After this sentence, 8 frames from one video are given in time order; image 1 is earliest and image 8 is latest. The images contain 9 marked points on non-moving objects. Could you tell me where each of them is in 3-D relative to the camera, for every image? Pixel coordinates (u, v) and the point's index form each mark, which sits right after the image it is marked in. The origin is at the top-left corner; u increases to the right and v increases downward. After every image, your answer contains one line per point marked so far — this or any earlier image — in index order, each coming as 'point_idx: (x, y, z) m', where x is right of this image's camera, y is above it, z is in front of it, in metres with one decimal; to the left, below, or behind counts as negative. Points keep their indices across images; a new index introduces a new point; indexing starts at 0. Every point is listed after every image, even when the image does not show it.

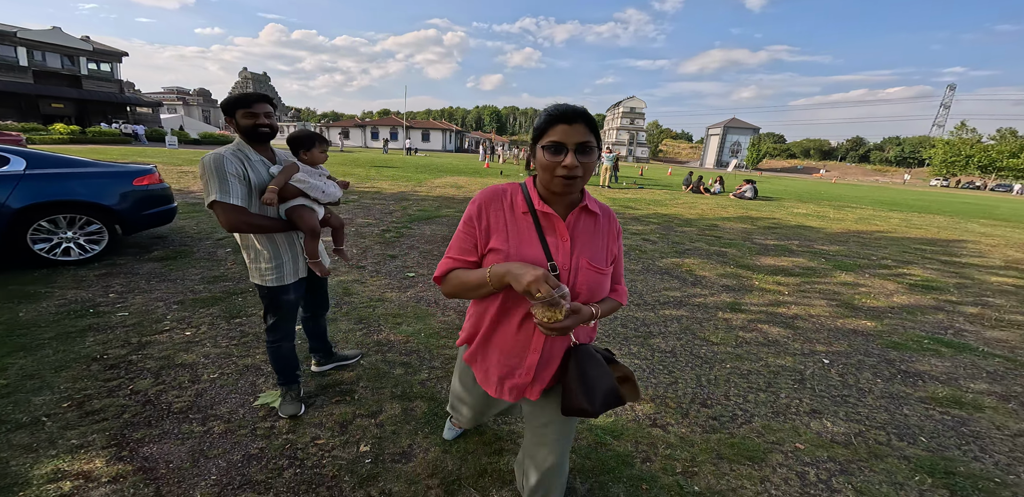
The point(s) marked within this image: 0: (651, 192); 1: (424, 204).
0: (+5.6, +2.2, +15.1) m
1: (-1.7, +0.9, +8.7) m
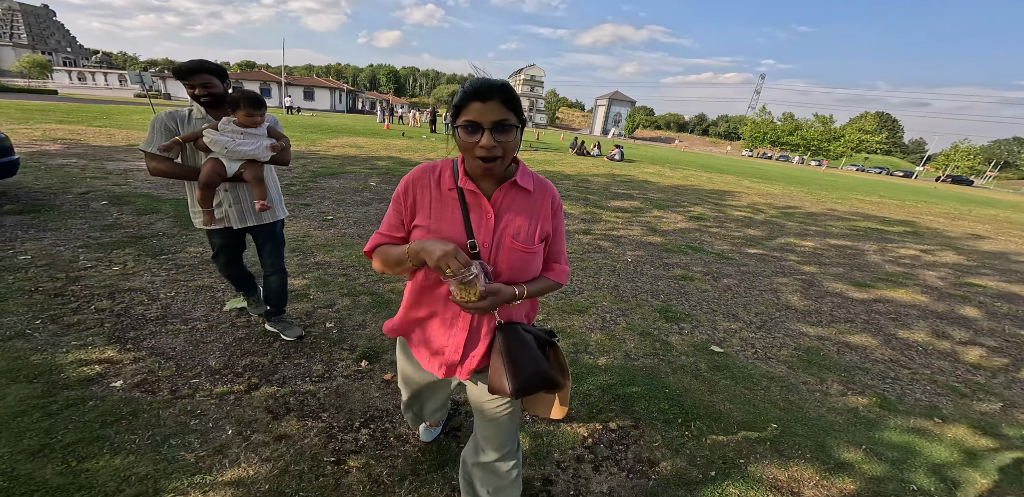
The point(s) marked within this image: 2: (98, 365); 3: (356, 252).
0: (+1.1, +4.0, +16.8) m
1: (-4.1, +1.8, +8.8) m
2: (-2.4, -0.7, +2.3) m
3: (-1.7, -0.1, +4.4) m
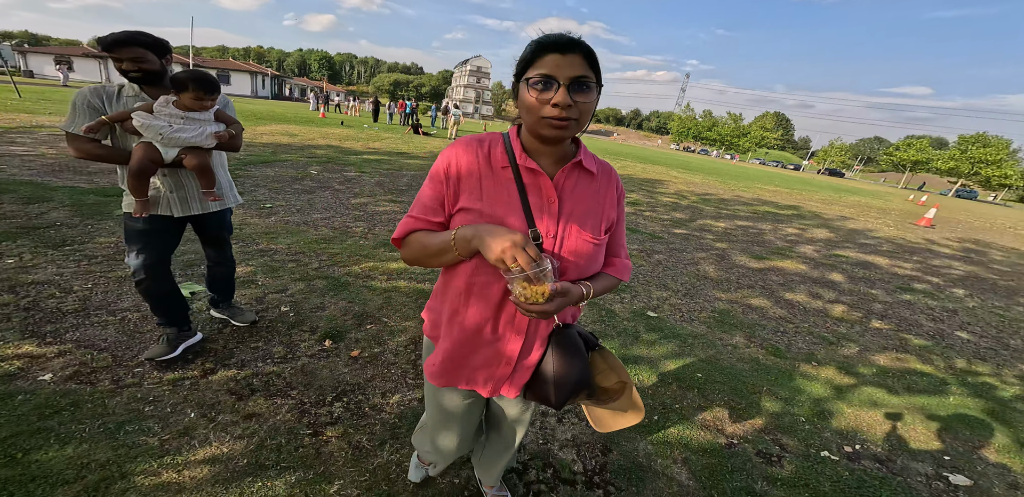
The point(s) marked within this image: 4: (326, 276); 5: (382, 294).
0: (-1.5, +4.3, +16.9) m
1: (-5.3, +1.9, +8.1) m
2: (-2.6, -0.6, +2.1) m
3: (-2.2, +0.1, +4.2) m
4: (-1.6, -0.2, +3.5) m
5: (-1.1, -0.4, +3.3) m
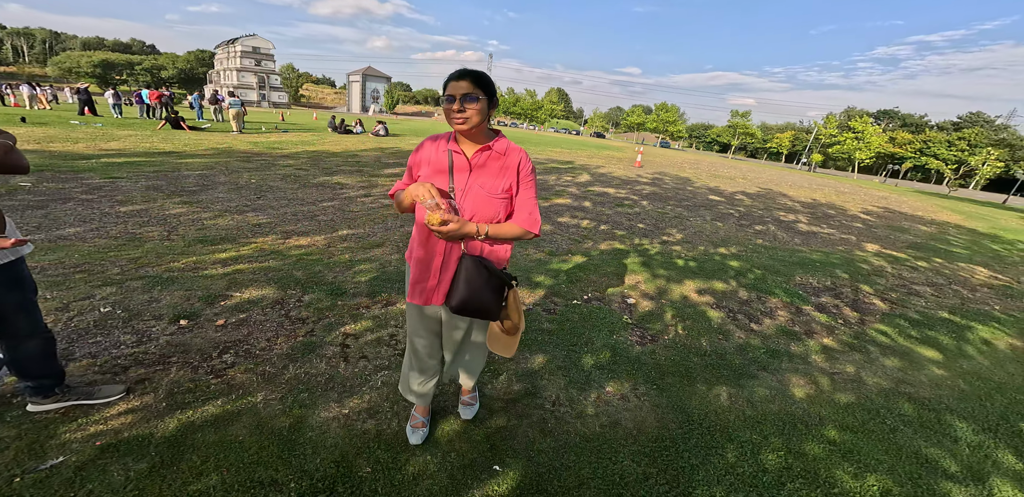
0: (-9.8, +4.2, +15.0) m
1: (-8.8, +1.2, +5.6) m
2: (-3.2, -0.7, +1.7) m
3: (-4.0, 0.0, +3.7) m
4: (-3.1, -0.2, +3.4) m
5: (-2.4, -0.3, +3.4) m
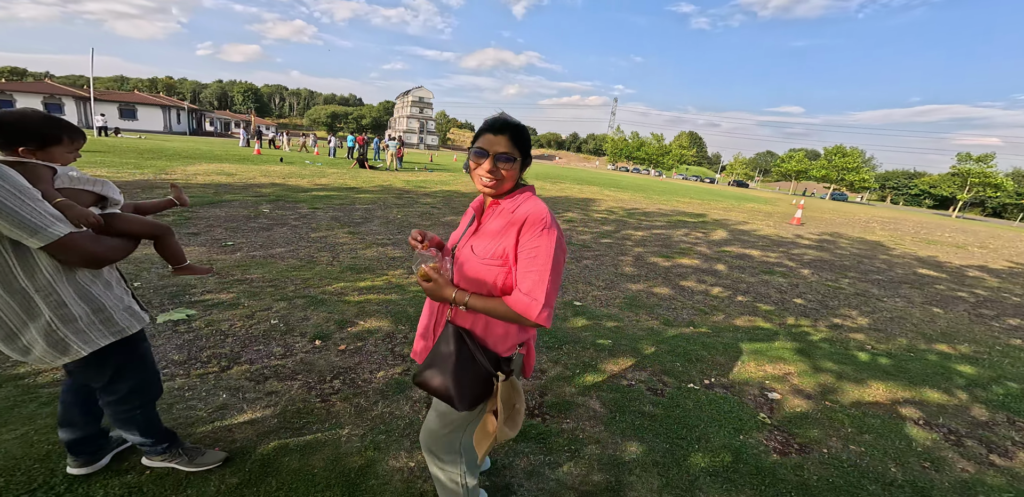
0: (-4.0, +3.3, +17.6) m
1: (-6.5, +1.2, +8.3) m
2: (-2.9, -0.8, +2.5) m
3: (-2.8, -0.3, +4.7) m
4: (-2.1, -0.5, +4.1) m
5: (-1.5, -0.6, +3.9) m
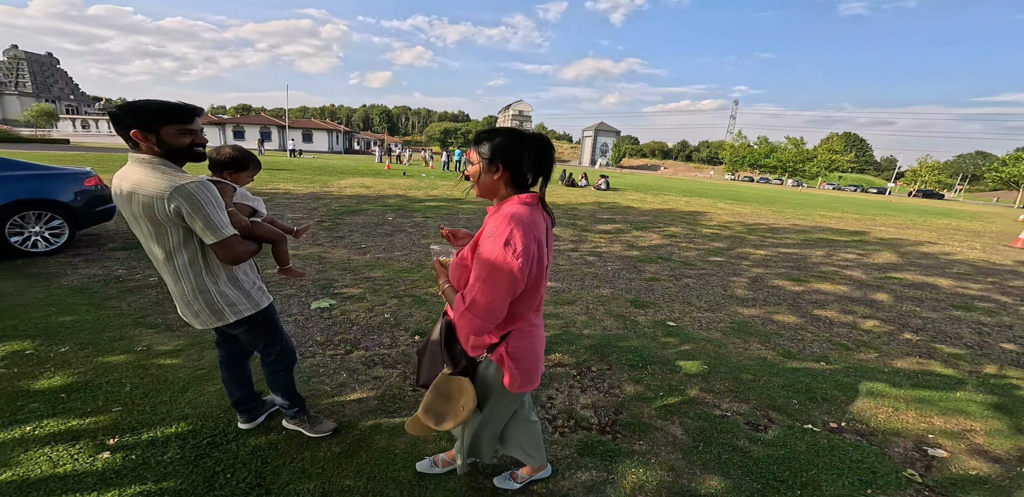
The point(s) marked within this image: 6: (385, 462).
0: (+0.5, +2.9, +18.2) m
1: (-4.3, +1.1, +9.8) m
2: (-2.3, -0.8, +3.3) m
3: (-1.7, -0.3, +5.4) m
4: (-1.2, -0.5, +4.6) m
5: (-0.7, -0.6, +4.3) m
6: (-0.7, -1.2, +2.2) m
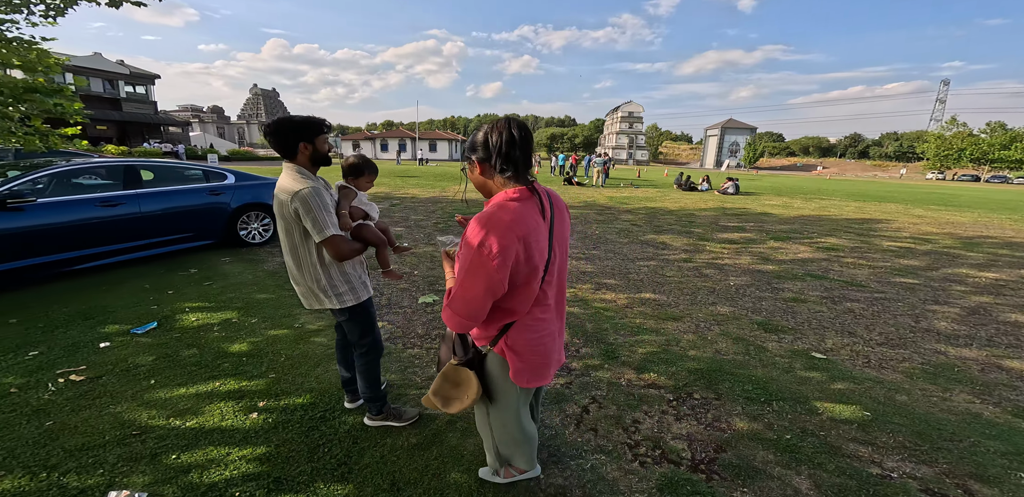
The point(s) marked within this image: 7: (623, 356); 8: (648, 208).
0: (+5.5, +2.6, +17.2) m
1: (-1.6, +1.1, +10.6) m
2: (-1.6, -0.8, +3.7) m
3: (-0.4, -0.3, +5.6) m
4: (-0.1, -0.6, +4.7) m
5: (+0.3, -0.7, +4.2) m
6: (-0.3, -1.2, +2.3) m
7: (+1.0, -1.0, +3.6) m
8: (+3.7, +1.3, +11.5) m
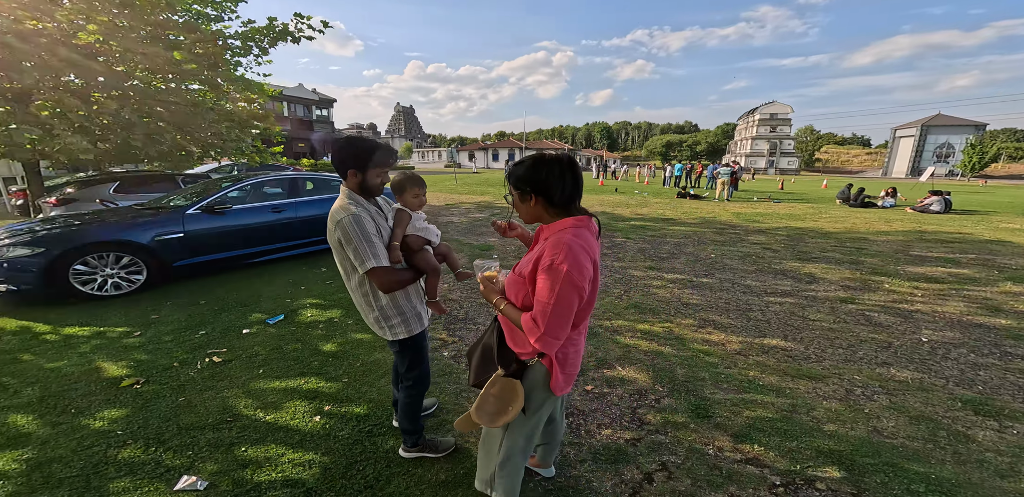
0: (+10.1, +1.8, +14.6) m
1: (+1.3, +0.8, +10.4) m
2: (-0.9, -0.9, +3.8) m
3: (+0.8, -0.6, +5.2) m
4: (+0.8, -0.8, +4.3) m
5: (+1.1, -0.9, +3.7) m
6: (-0.2, -1.3, +2.1) m
7: (+1.5, -1.2, +2.9) m
8: (+6.6, +0.7, +9.7) m
